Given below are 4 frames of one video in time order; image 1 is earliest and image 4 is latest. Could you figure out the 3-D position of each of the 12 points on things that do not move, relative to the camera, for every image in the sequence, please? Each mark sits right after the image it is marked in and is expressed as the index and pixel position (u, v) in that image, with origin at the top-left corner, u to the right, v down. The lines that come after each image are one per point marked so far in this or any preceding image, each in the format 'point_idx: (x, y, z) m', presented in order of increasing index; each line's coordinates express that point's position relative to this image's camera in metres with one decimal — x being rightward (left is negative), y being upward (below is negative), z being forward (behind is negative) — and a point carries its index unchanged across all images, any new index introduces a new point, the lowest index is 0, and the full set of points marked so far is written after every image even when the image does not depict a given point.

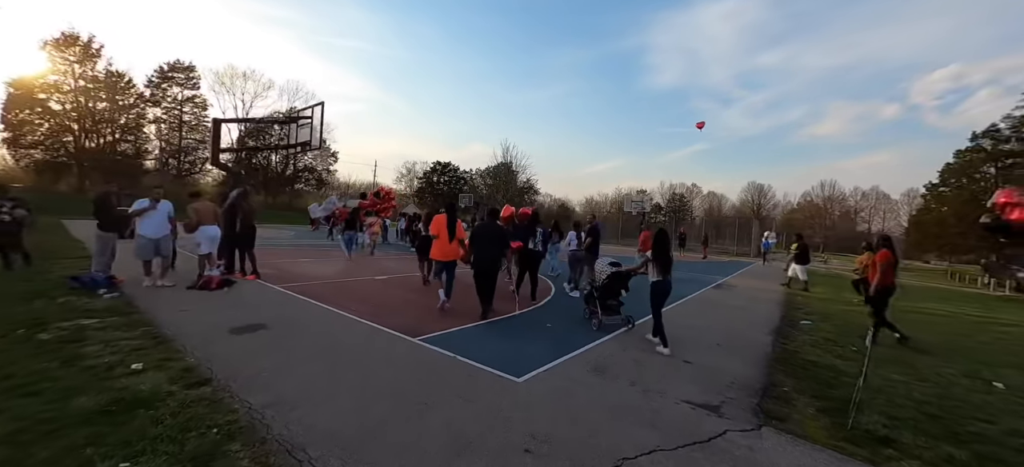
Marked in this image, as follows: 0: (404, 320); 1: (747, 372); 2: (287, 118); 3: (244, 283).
0: (-1.7, -1.3, +6.0) m
1: (+2.9, -1.7, +4.8) m
2: (-8.5, +4.3, +14.6) m
3: (-5.5, -1.0, +7.9) m
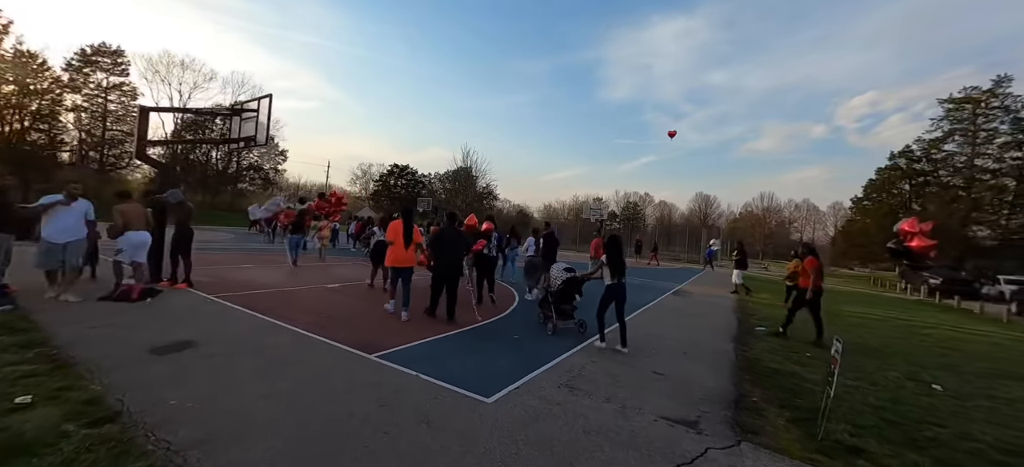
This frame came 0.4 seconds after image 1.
0: (-2.2, -1.4, +5.5) m
1: (+2.5, -1.8, +4.8) m
2: (-9.7, +4.2, +13.5) m
3: (-6.1, -1.1, +7.0) m
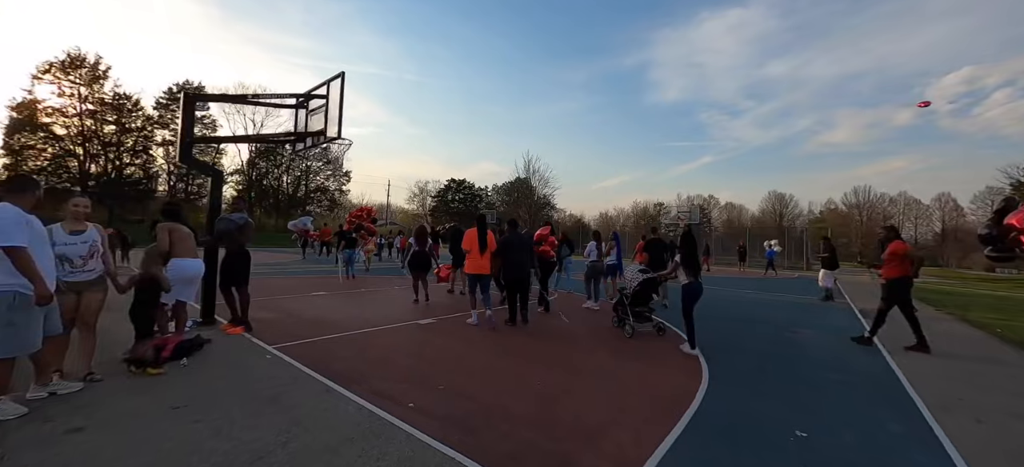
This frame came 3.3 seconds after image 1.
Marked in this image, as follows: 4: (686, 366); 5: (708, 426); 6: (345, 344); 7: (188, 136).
0: (0.0, -1.5, +3.0) m
1: (+4.6, -1.7, +1.7) m
2: (-6.7, +3.6, +12.0) m
3: (-3.7, -1.4, +5.0) m
4: (+2.4, -1.8, +5.4) m
5: (+1.6, -1.6, +3.3) m
6: (-2.4, -1.5, +5.3) m
7: (-4.9, +1.5, +5.8) m
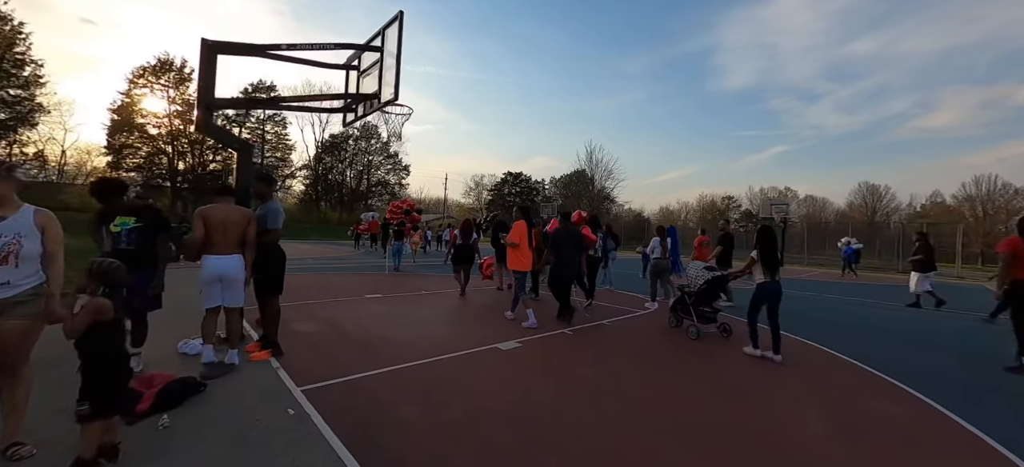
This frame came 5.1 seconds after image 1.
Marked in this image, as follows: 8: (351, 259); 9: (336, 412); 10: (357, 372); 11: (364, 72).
0: (+0.9, -1.5, +1.2) m
1: (+5.3, -1.7, -0.8) m
2: (-4.5, +3.8, +10.9) m
3: (-2.5, -1.3, +3.7) m
4: (+3.6, -1.8, +3.3) m
5: (+2.6, -1.6, +1.3) m
6: (-1.1, -1.4, +3.7) m
7: (-3.5, +1.6, +4.6) m
8: (-8.1, -1.3, +19.6) m
9: (-1.4, -1.4, +3.1) m
10: (-1.8, -1.4, +4.1) m
11: (-3.9, +3.6, +10.6) m
